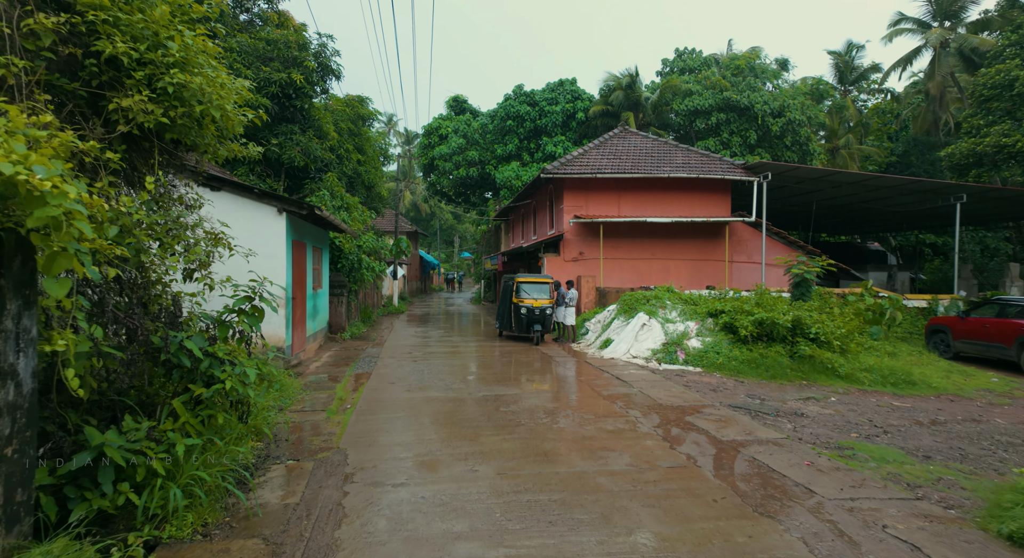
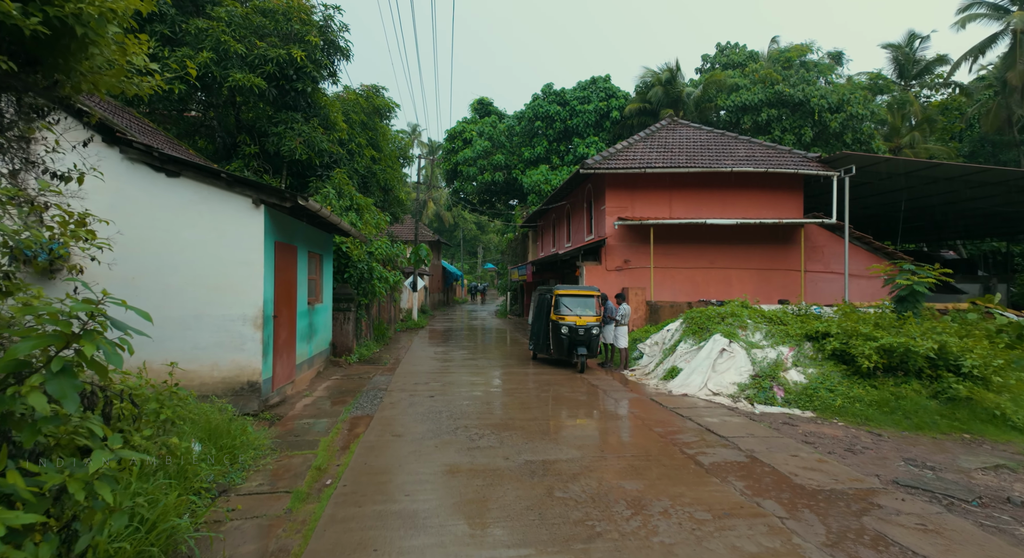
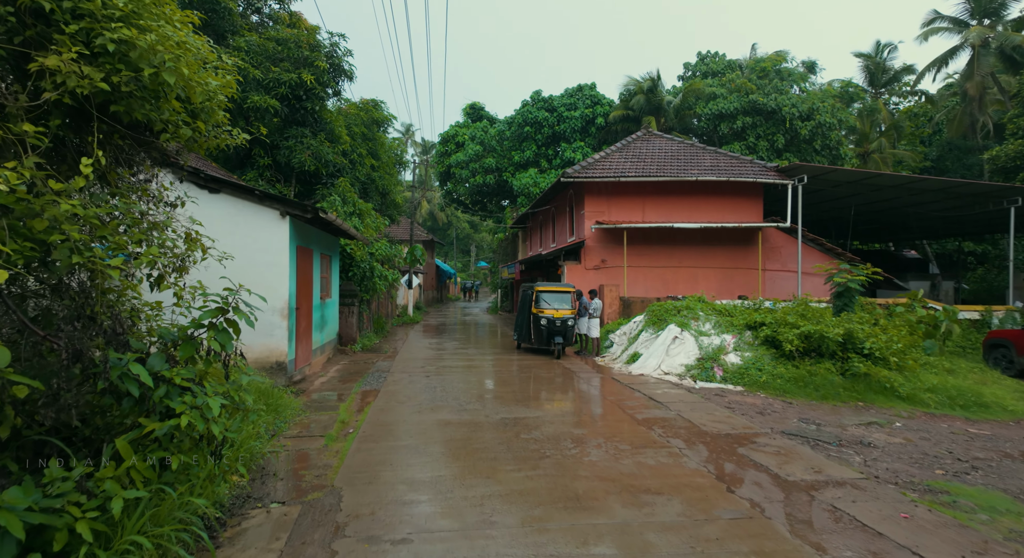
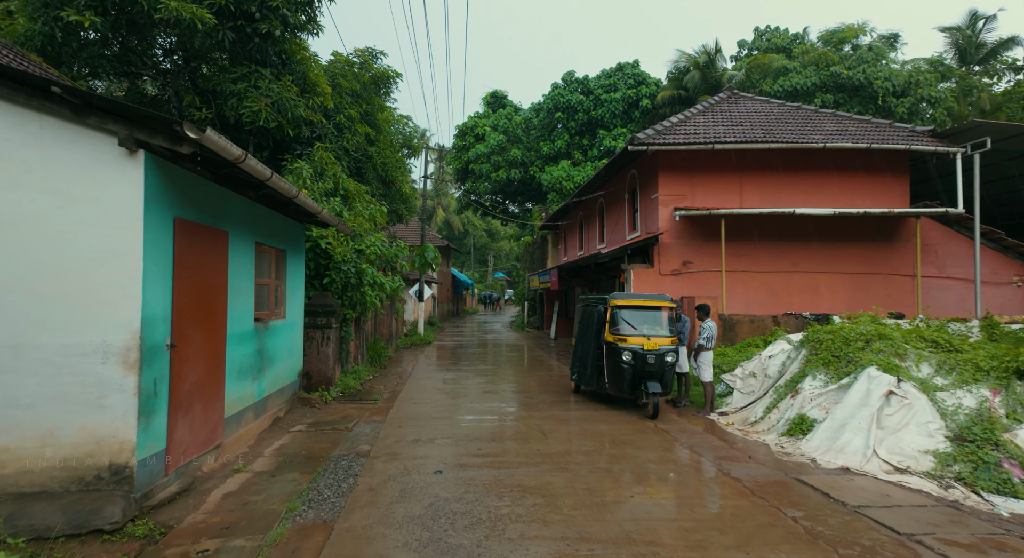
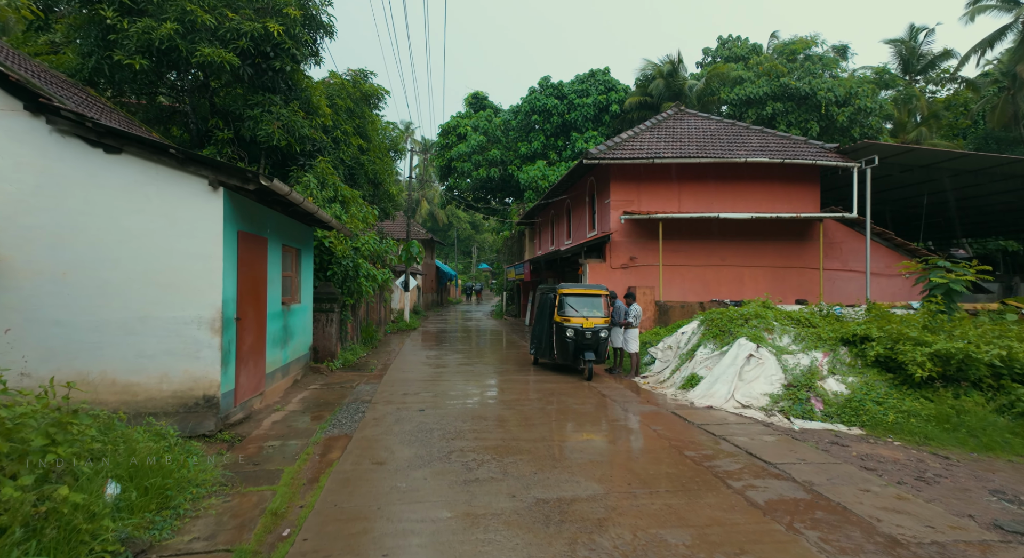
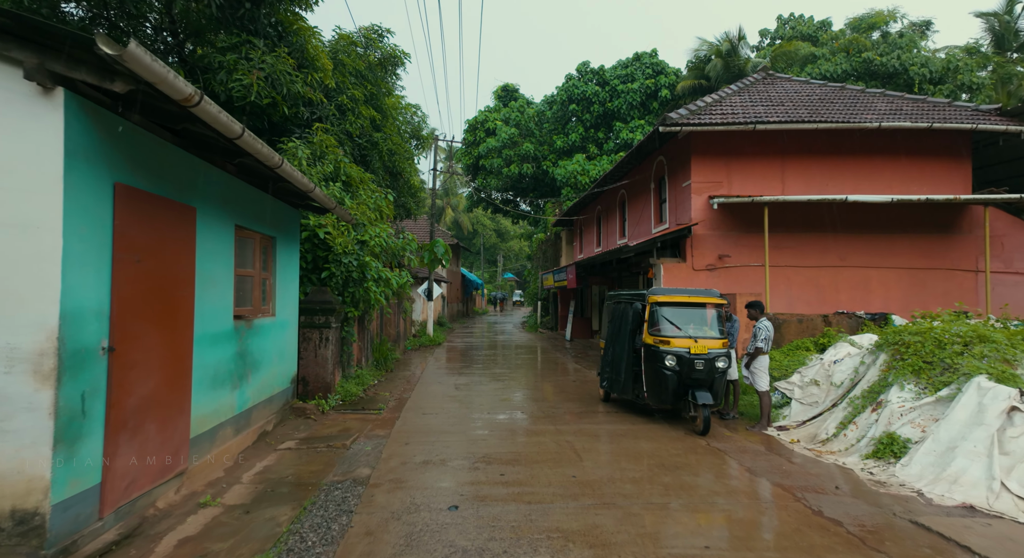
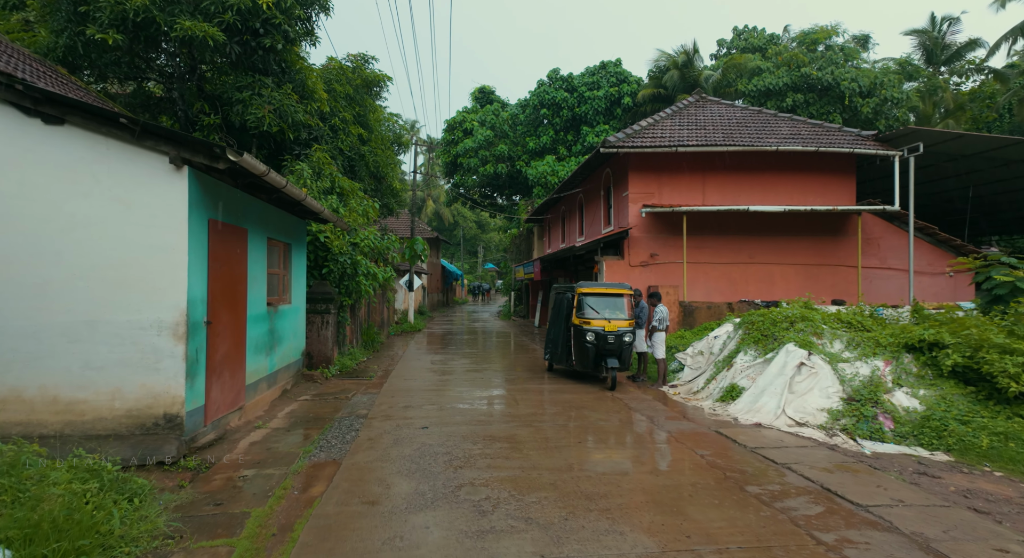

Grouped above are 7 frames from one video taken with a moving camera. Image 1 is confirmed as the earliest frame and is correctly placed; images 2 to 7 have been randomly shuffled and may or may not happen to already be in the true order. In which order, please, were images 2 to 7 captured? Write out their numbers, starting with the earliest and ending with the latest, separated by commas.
3, 2, 5, 7, 4, 6
